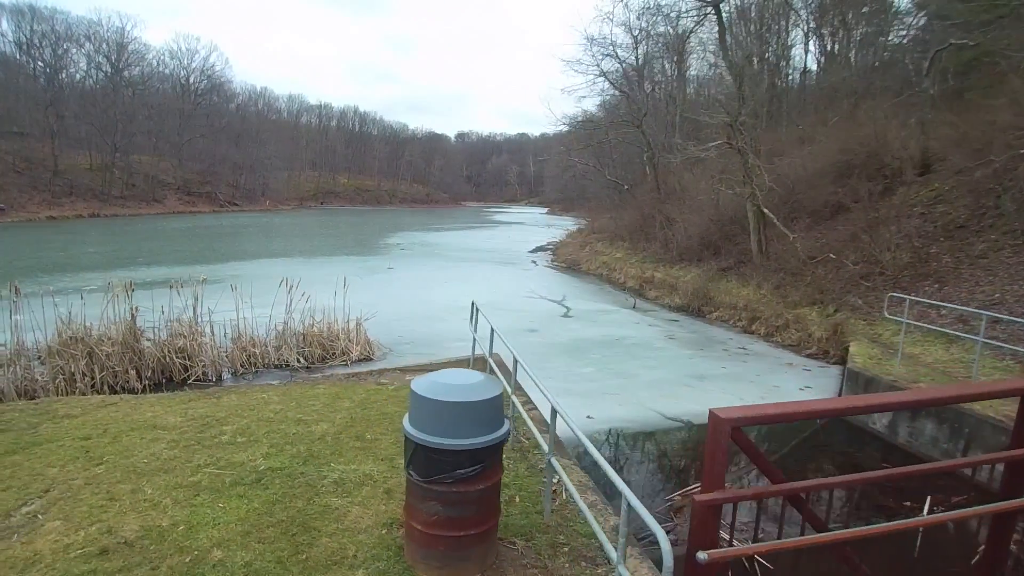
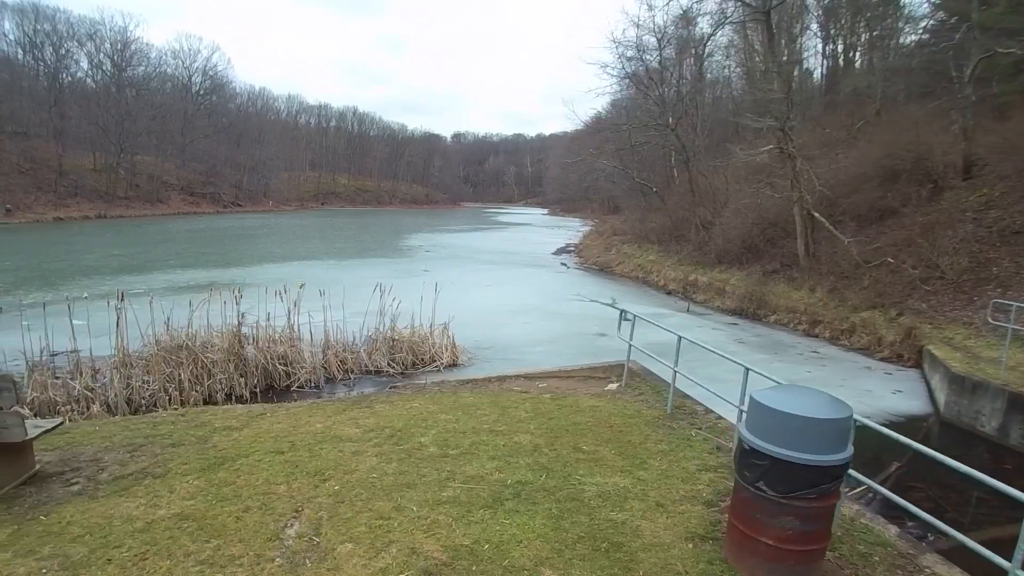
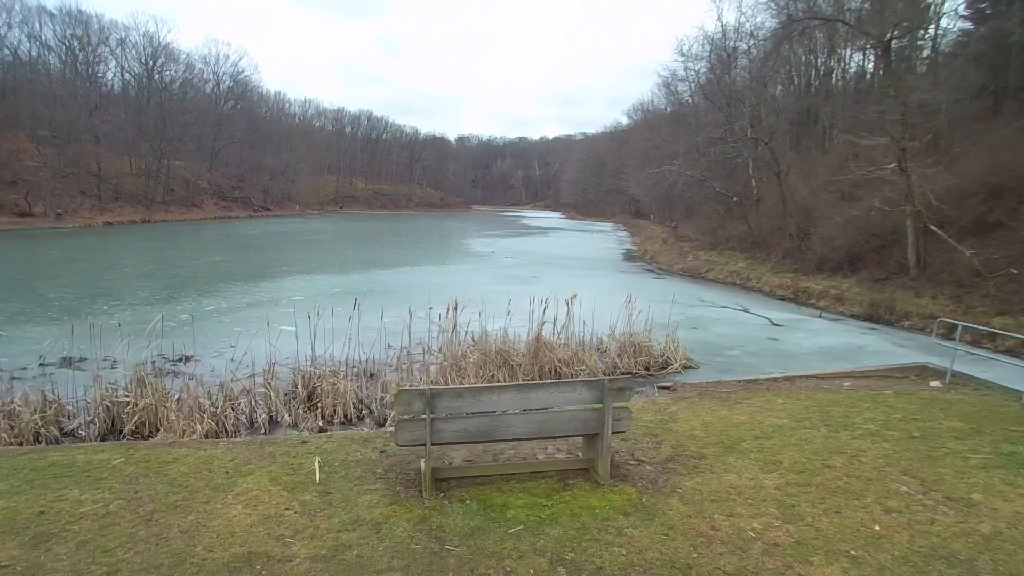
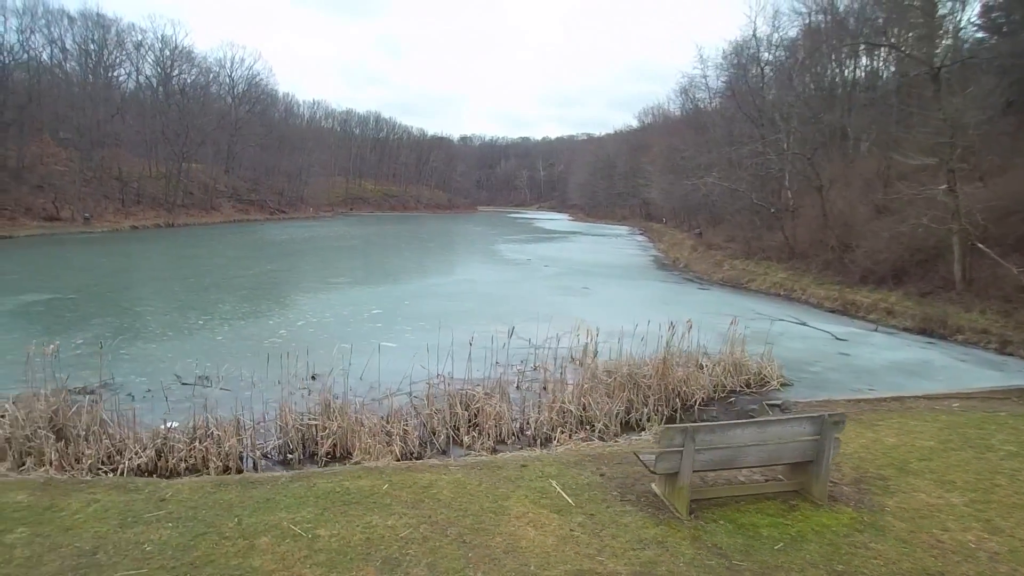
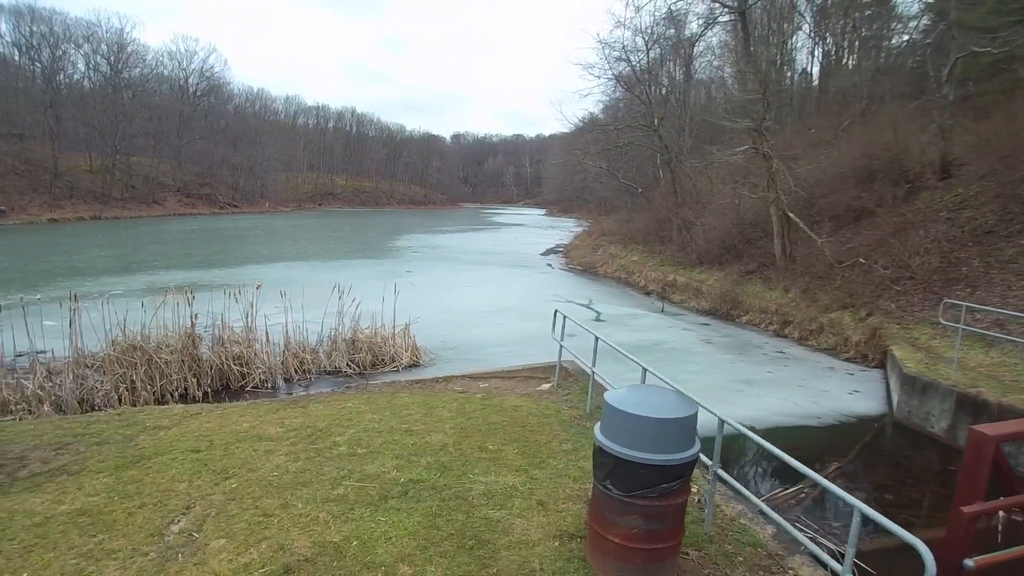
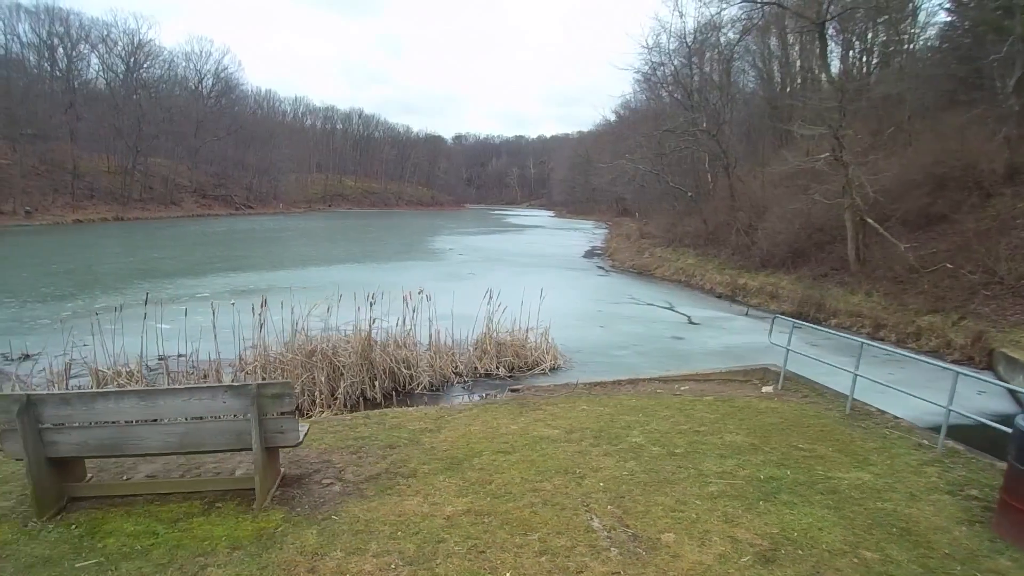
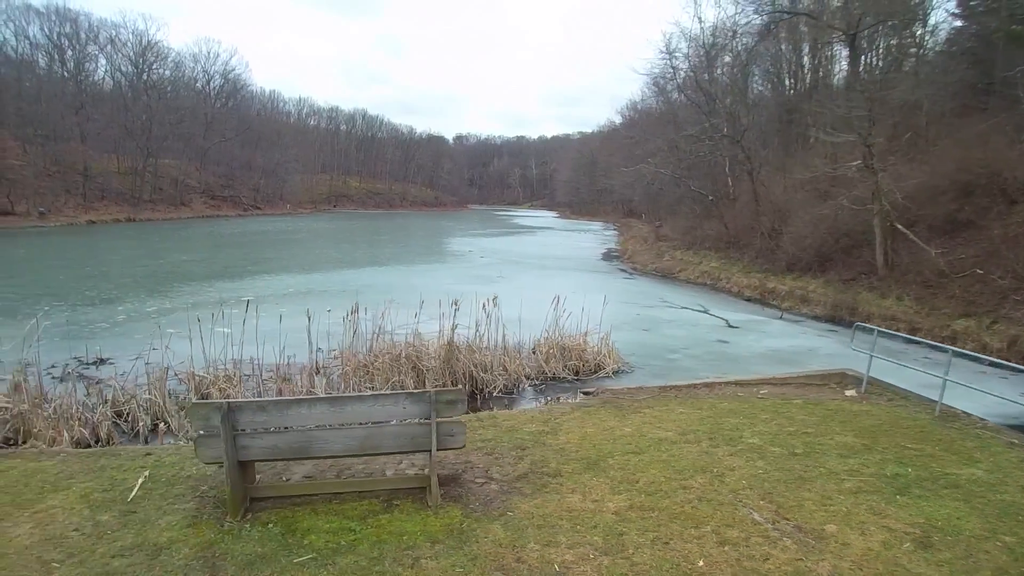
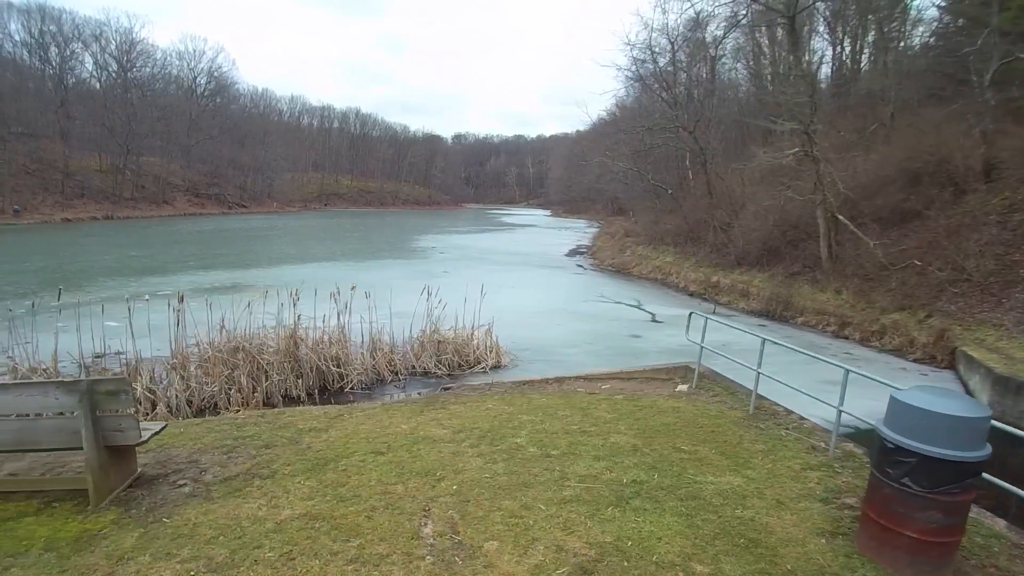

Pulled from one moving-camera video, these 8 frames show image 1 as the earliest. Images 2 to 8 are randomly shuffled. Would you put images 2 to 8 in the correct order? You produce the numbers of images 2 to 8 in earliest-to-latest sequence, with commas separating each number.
5, 2, 8, 6, 7, 3, 4
